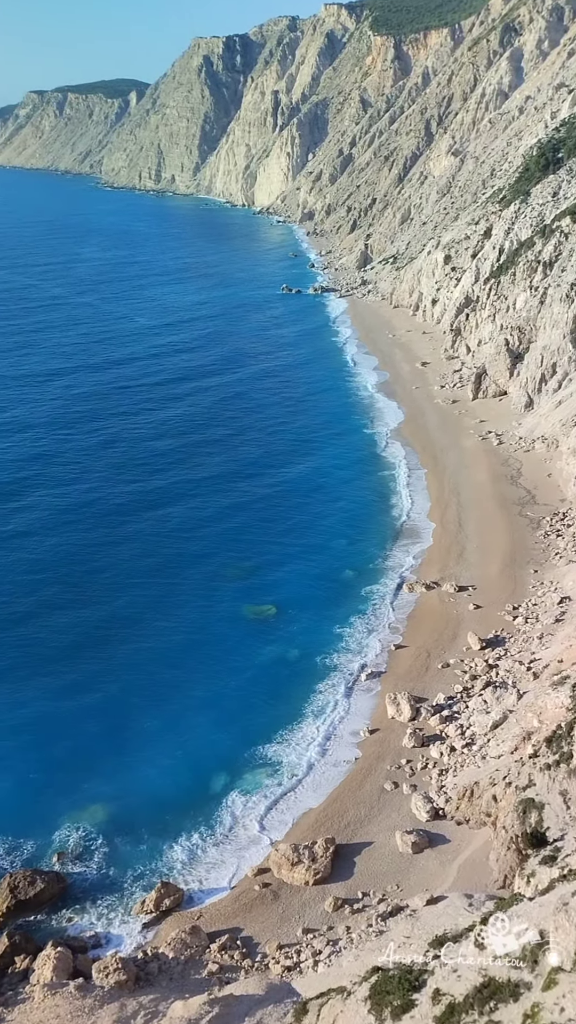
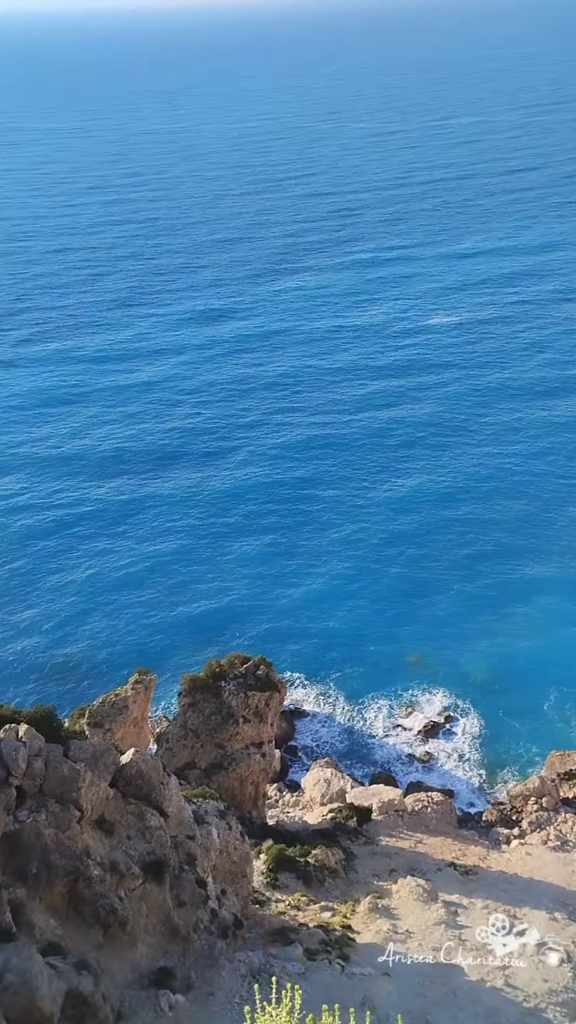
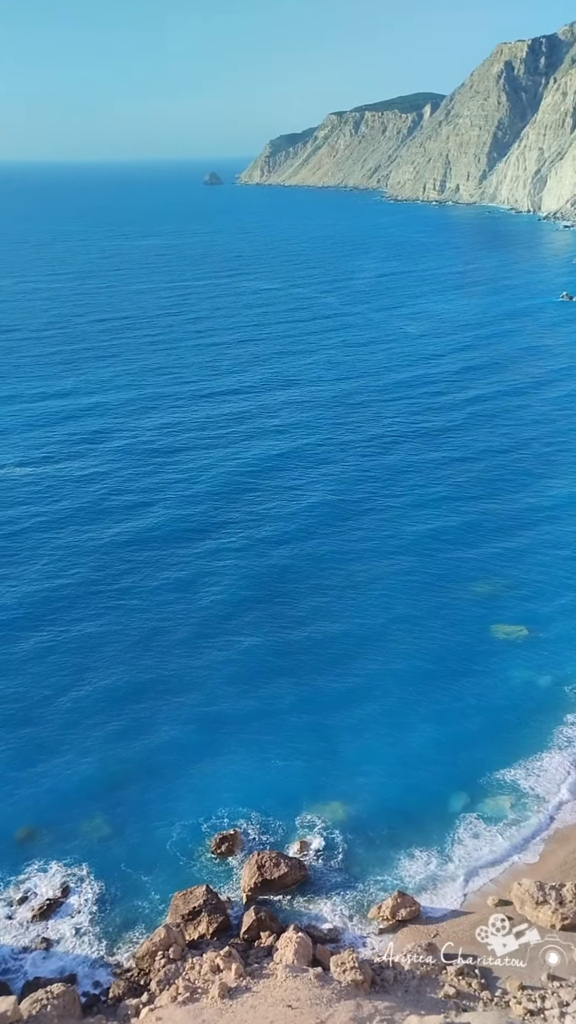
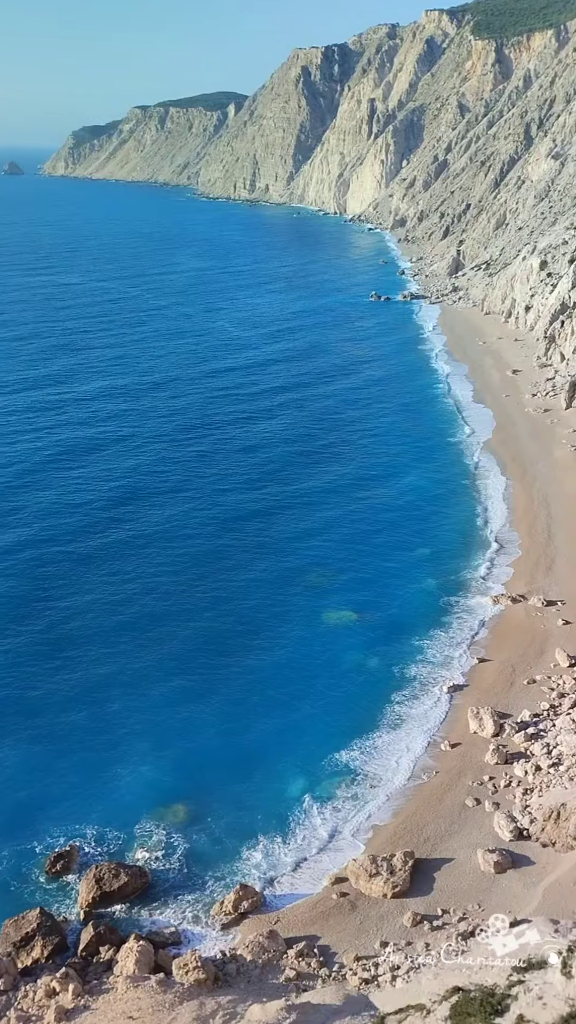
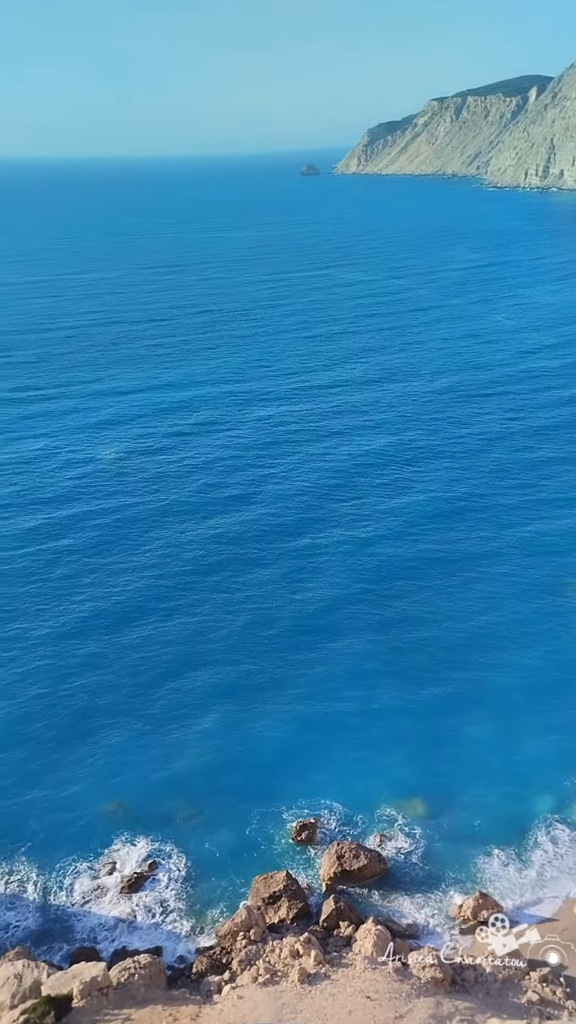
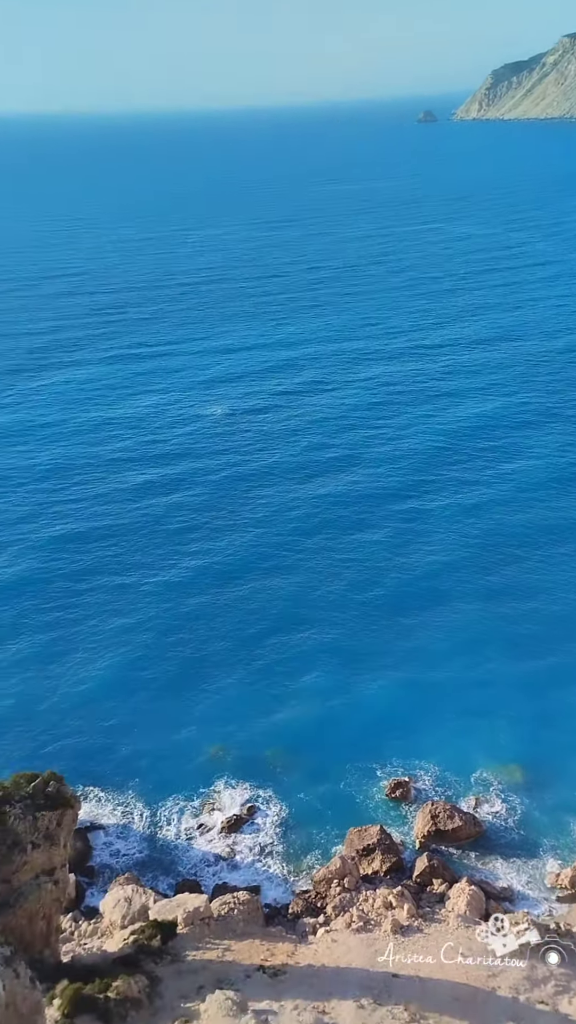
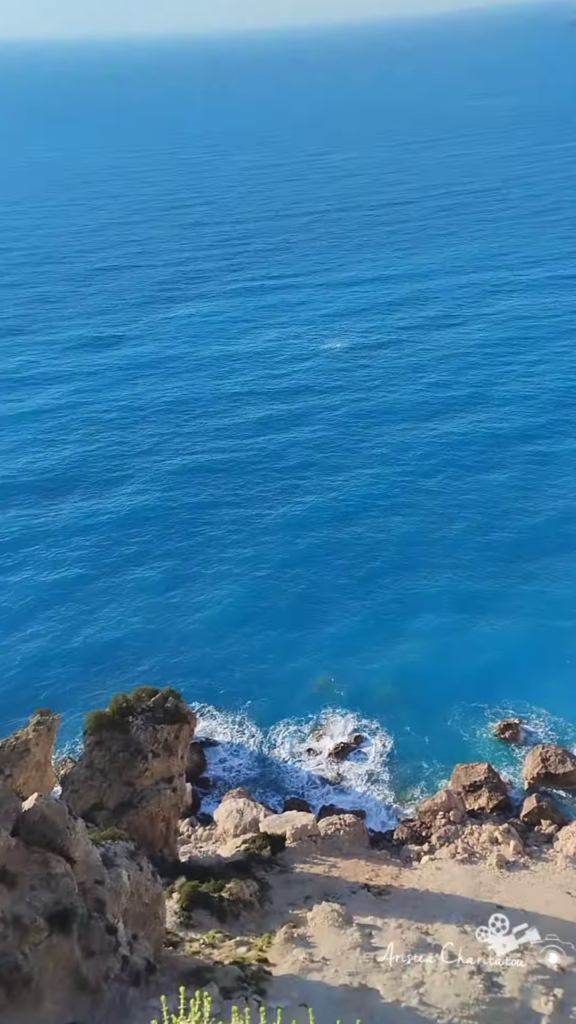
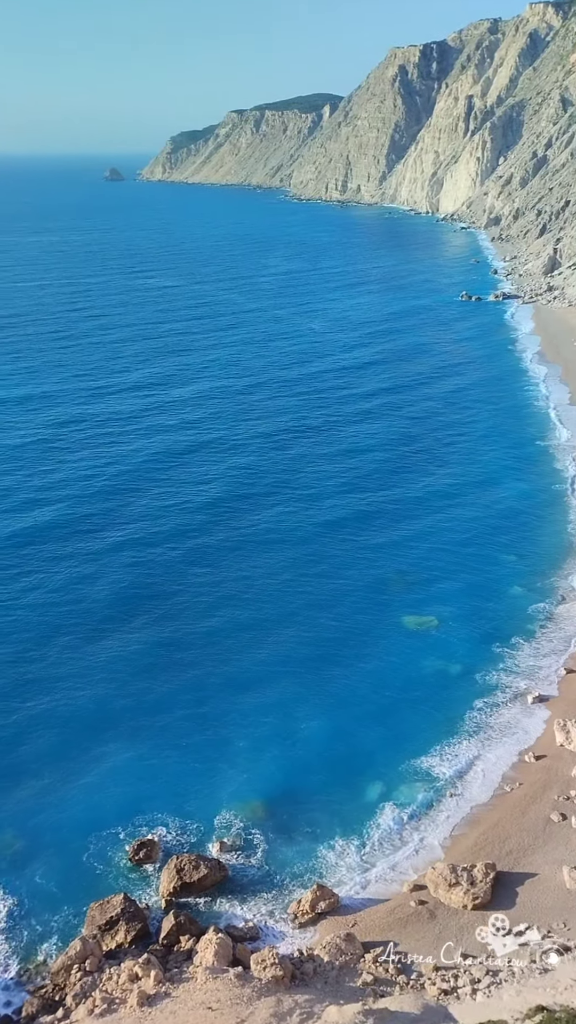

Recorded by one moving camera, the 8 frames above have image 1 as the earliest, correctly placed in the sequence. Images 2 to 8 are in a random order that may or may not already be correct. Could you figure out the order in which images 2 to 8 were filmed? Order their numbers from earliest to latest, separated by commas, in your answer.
4, 8, 3, 5, 6, 7, 2
